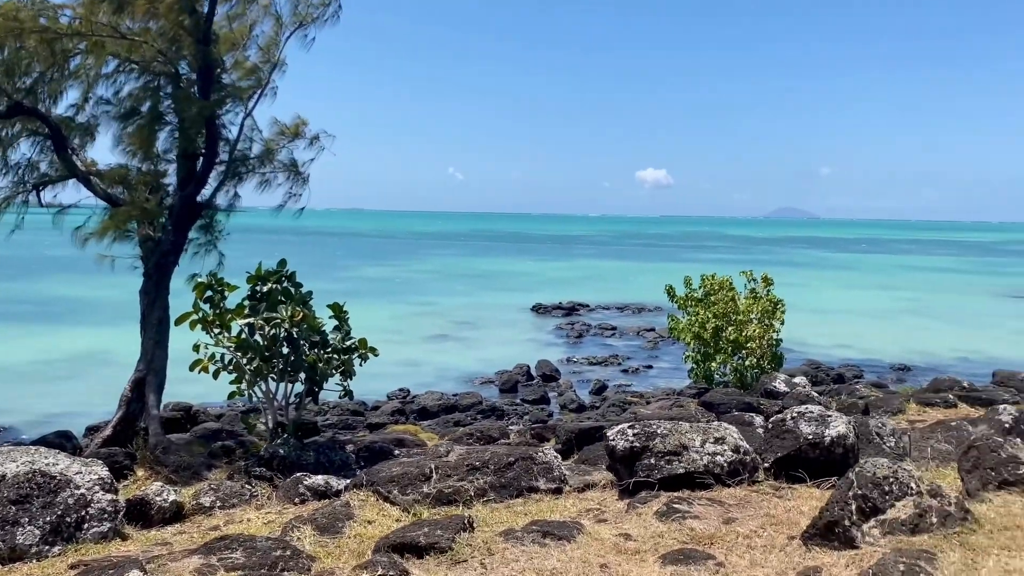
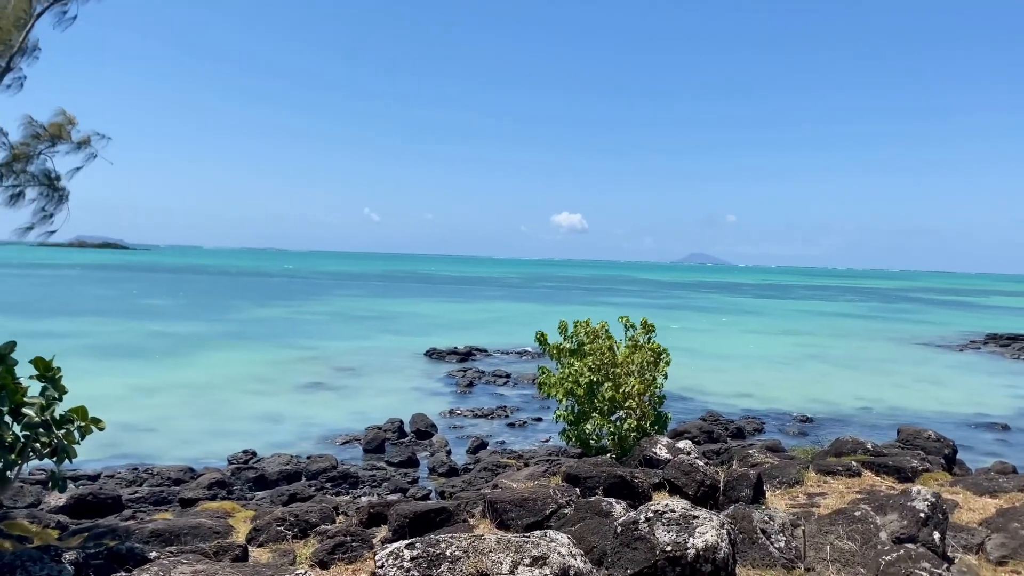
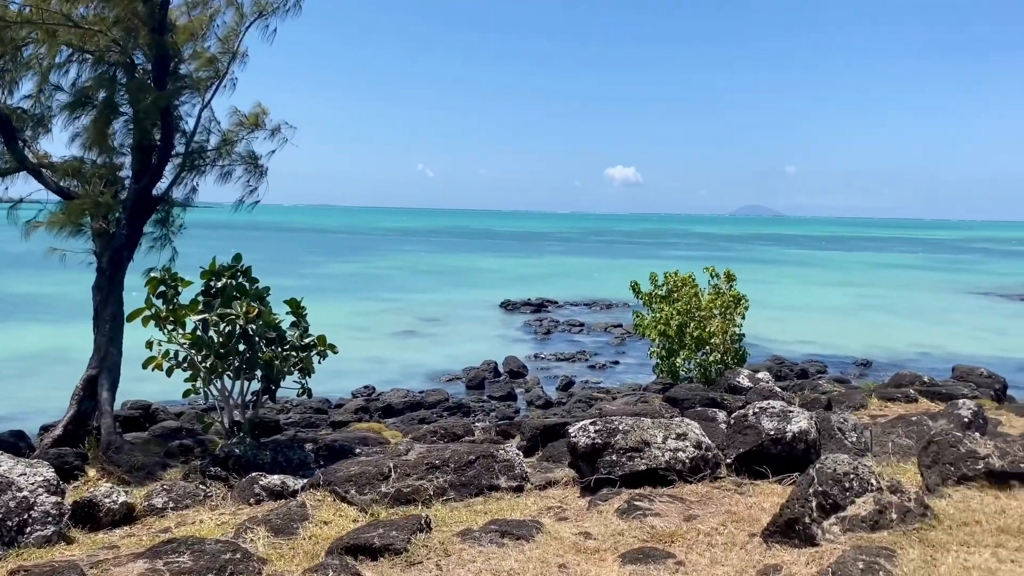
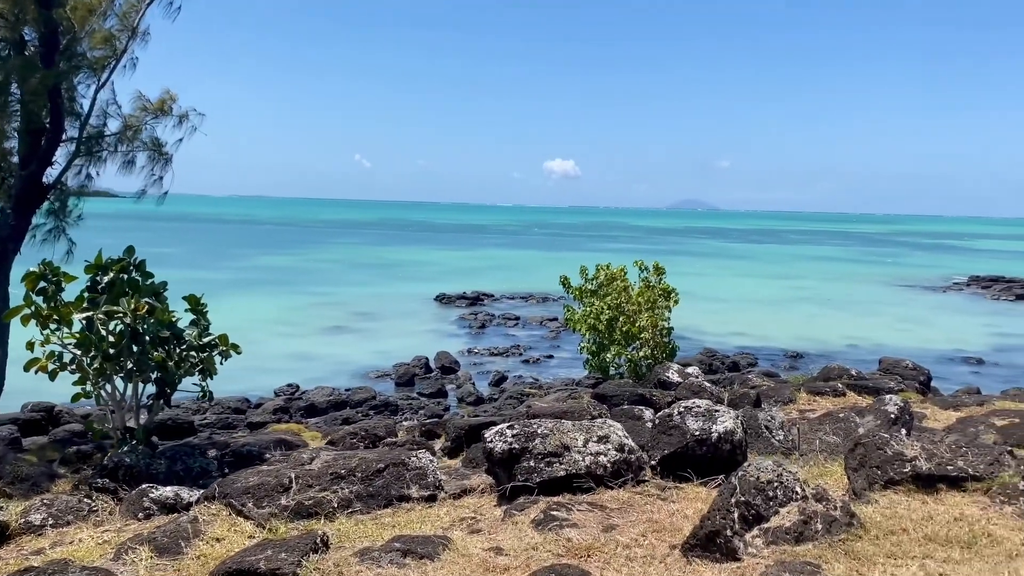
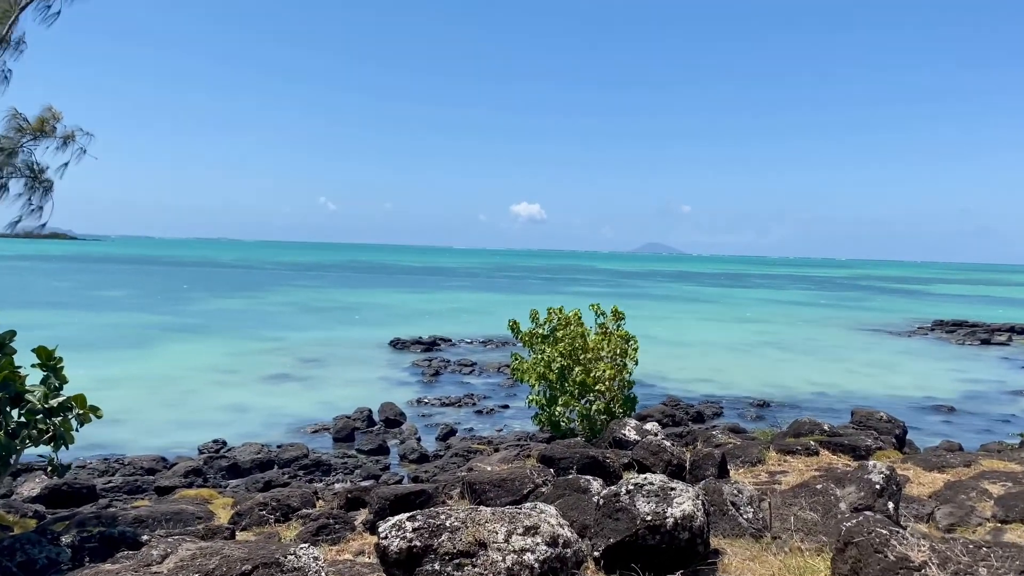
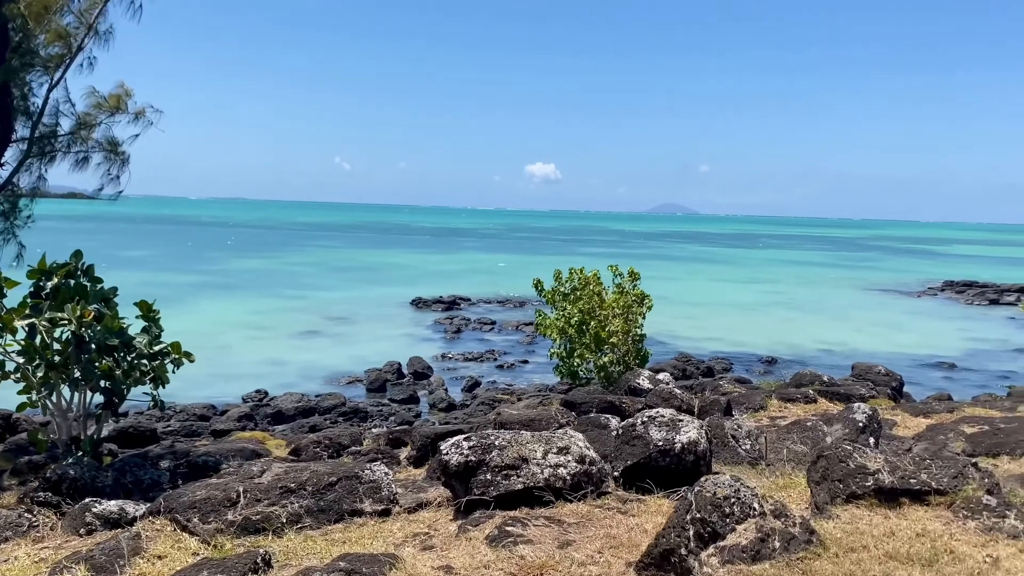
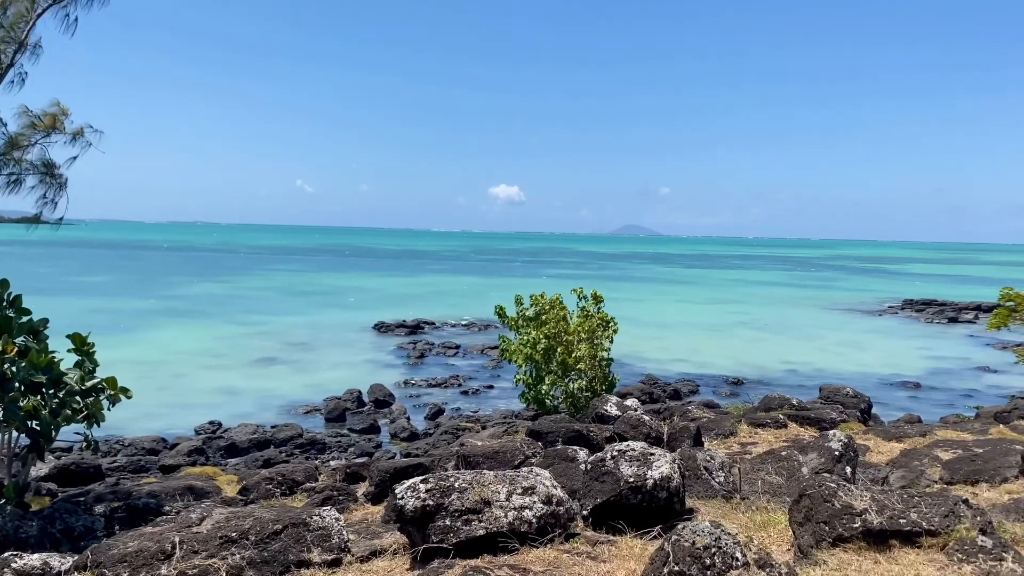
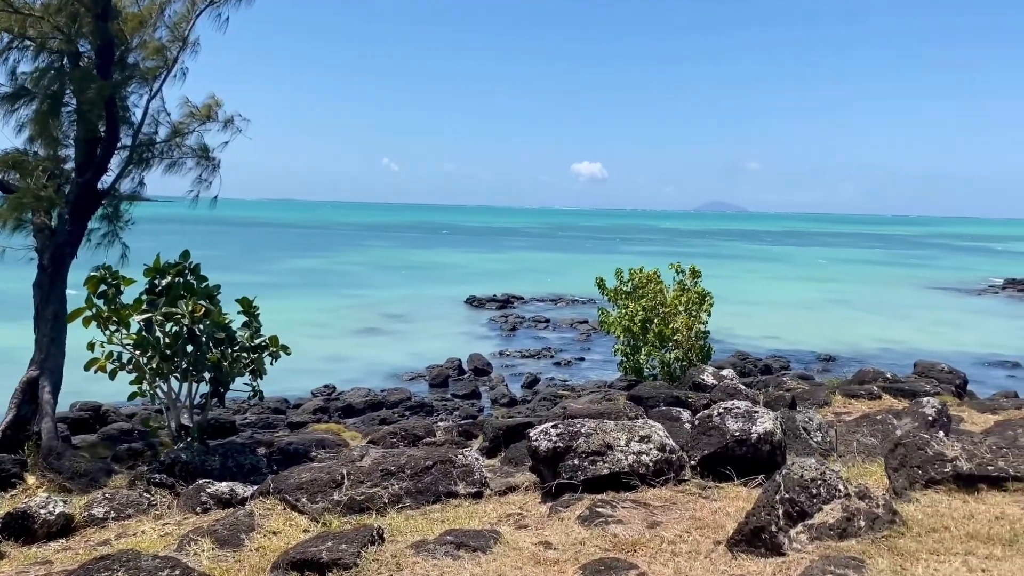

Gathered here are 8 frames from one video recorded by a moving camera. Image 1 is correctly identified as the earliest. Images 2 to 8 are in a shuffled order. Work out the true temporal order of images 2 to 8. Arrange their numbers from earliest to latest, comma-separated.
3, 8, 4, 6, 7, 5, 2
